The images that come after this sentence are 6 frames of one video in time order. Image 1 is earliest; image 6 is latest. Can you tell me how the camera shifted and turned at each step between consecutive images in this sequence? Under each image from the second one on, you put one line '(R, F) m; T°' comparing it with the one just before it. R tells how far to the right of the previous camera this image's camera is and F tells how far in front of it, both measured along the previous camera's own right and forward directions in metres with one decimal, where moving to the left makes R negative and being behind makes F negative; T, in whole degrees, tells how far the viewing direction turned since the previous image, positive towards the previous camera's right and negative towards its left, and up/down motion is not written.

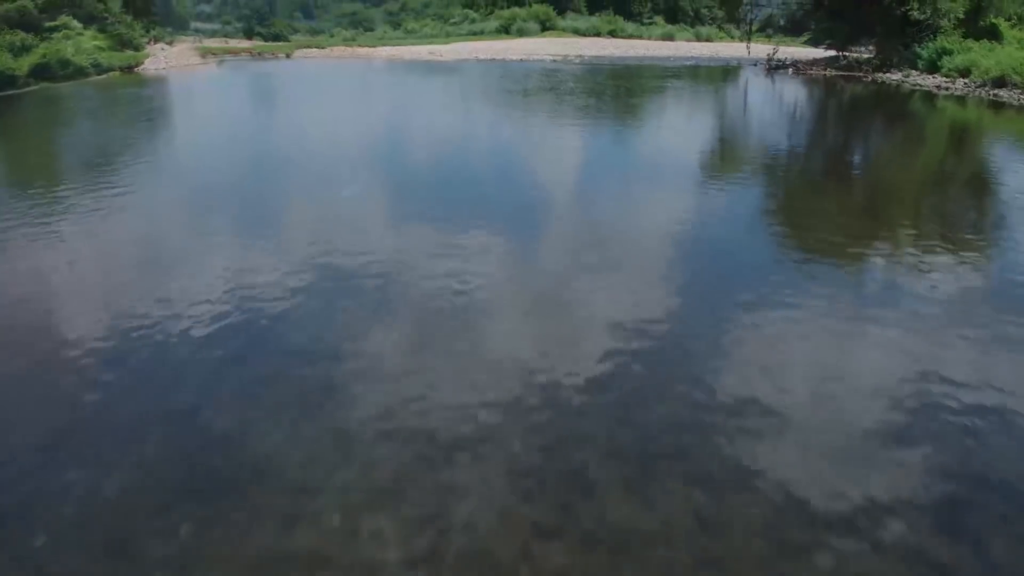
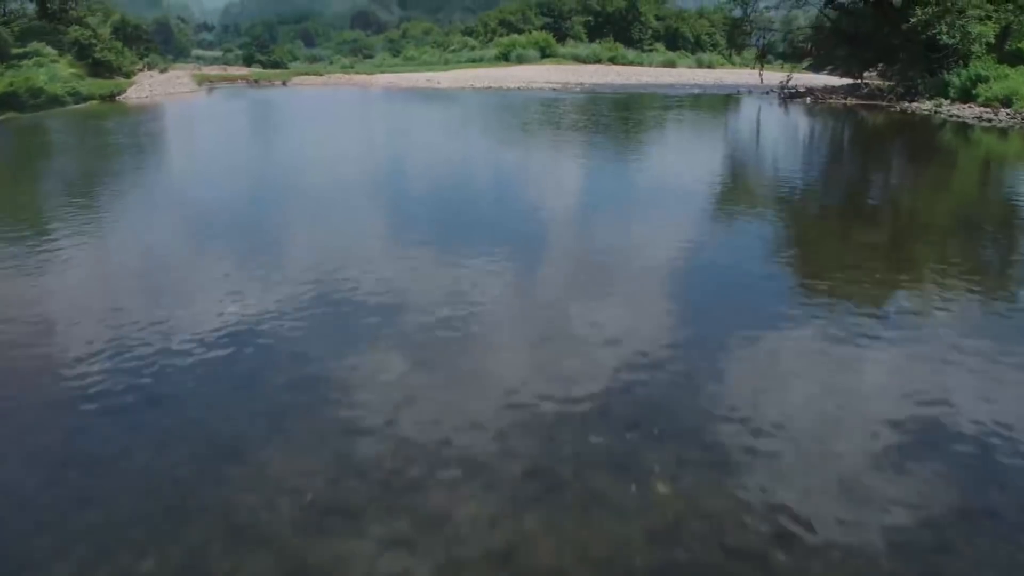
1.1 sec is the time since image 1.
(0.0, +0.4) m; 0°
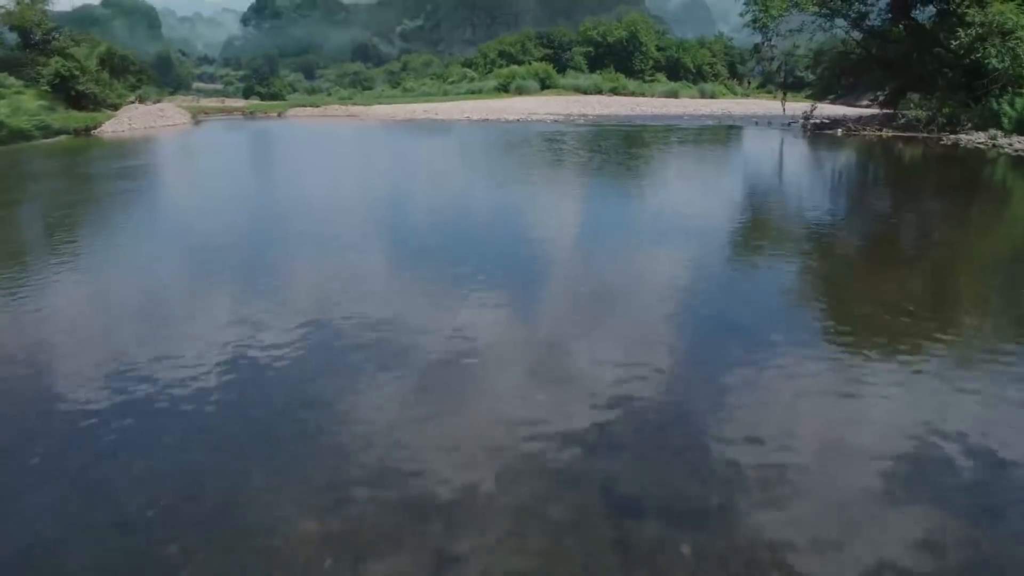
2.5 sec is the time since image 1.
(0.0, +0.6) m; 0°
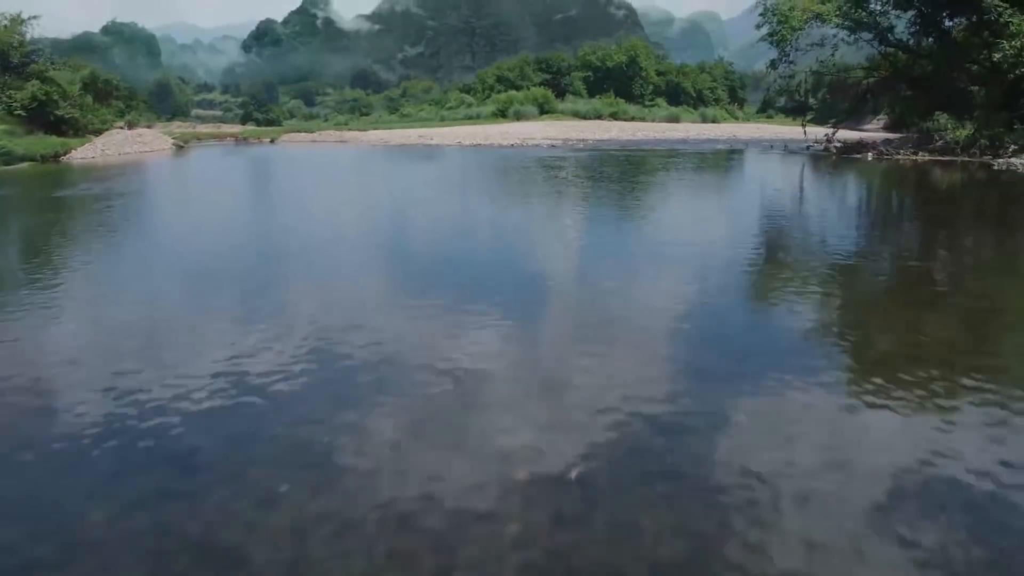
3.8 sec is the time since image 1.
(0.0, +0.5) m; 0°
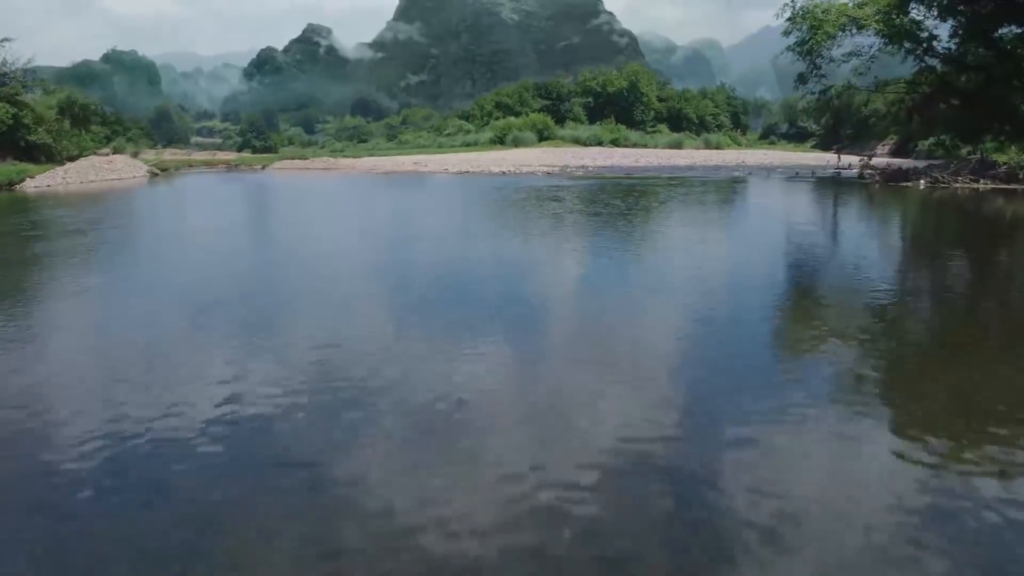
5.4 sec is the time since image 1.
(+0.1, +0.7) m; 0°
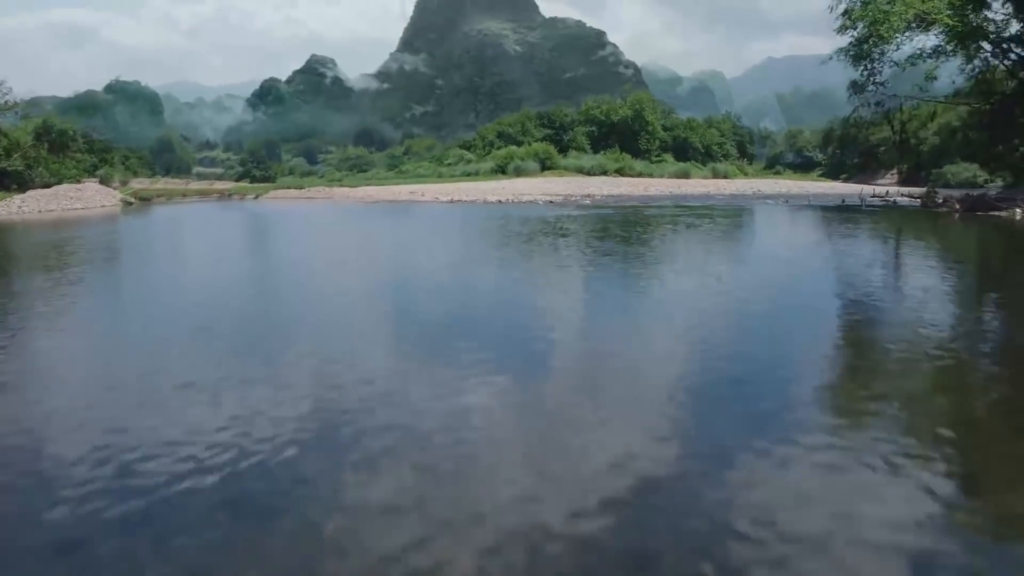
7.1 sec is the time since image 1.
(0.0, +0.7) m; 0°
